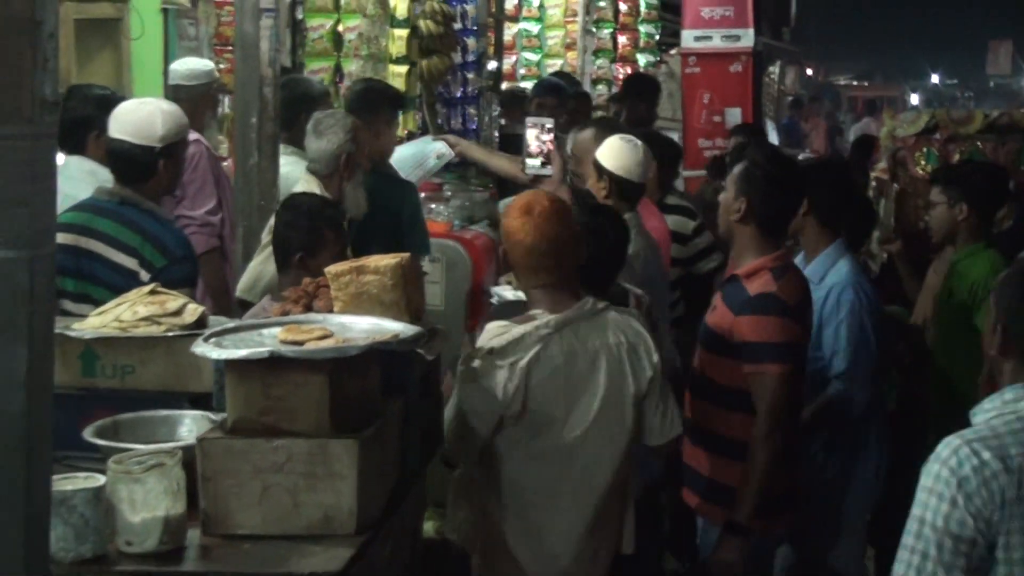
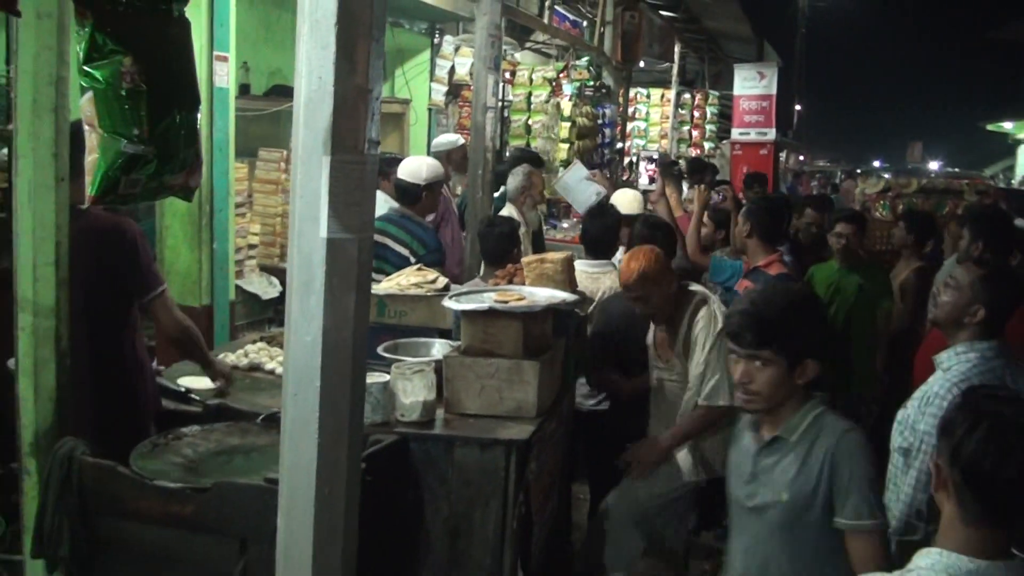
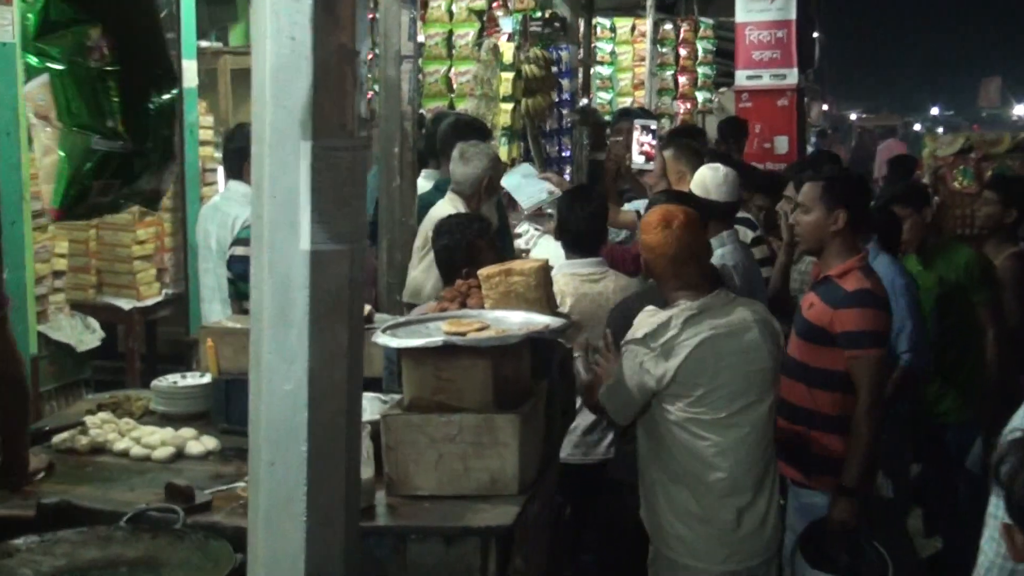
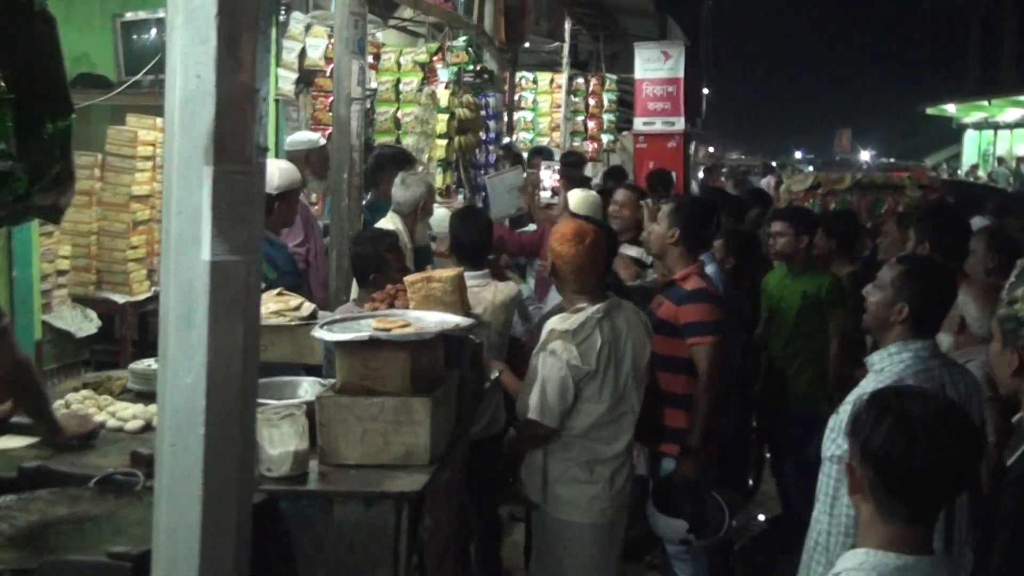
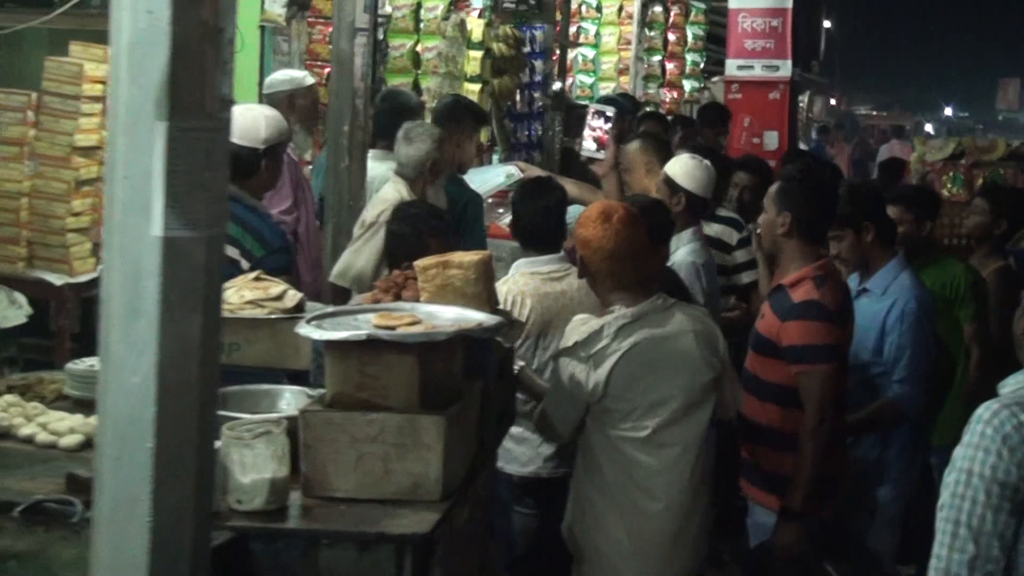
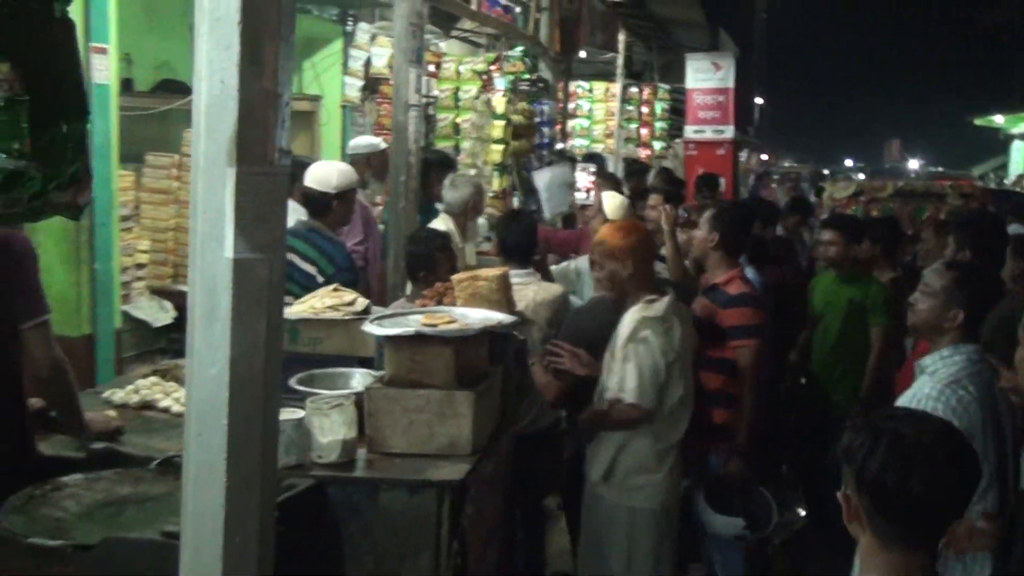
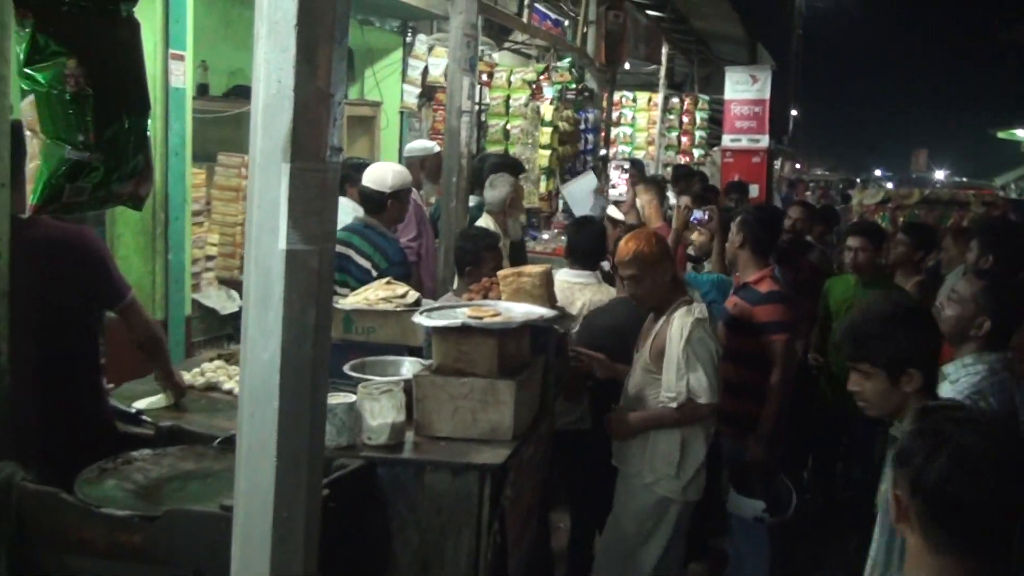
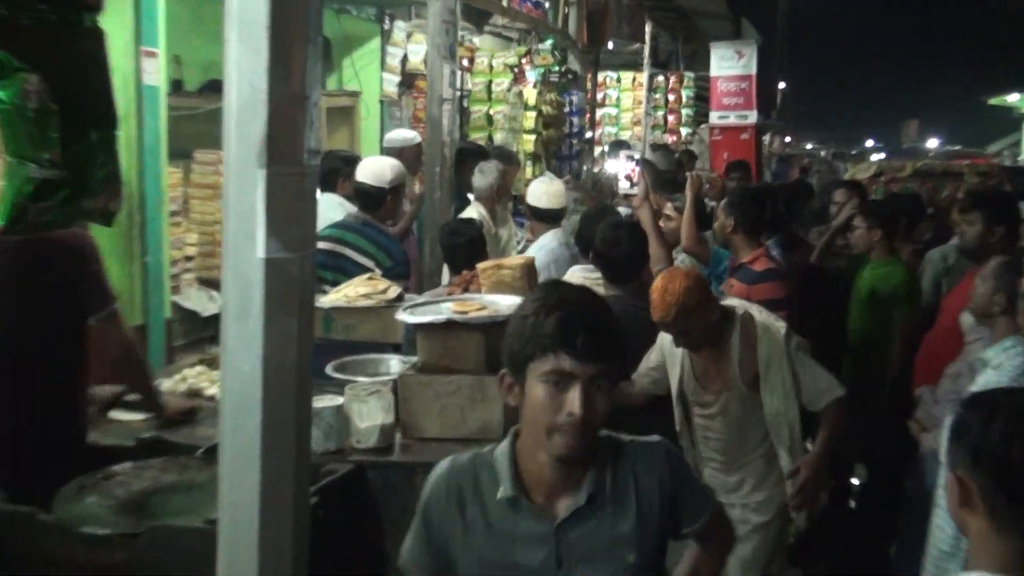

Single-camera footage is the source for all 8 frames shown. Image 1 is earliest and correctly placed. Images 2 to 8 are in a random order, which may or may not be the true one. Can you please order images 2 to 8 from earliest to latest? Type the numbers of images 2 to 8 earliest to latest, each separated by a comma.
5, 3, 4, 6, 7, 2, 8
